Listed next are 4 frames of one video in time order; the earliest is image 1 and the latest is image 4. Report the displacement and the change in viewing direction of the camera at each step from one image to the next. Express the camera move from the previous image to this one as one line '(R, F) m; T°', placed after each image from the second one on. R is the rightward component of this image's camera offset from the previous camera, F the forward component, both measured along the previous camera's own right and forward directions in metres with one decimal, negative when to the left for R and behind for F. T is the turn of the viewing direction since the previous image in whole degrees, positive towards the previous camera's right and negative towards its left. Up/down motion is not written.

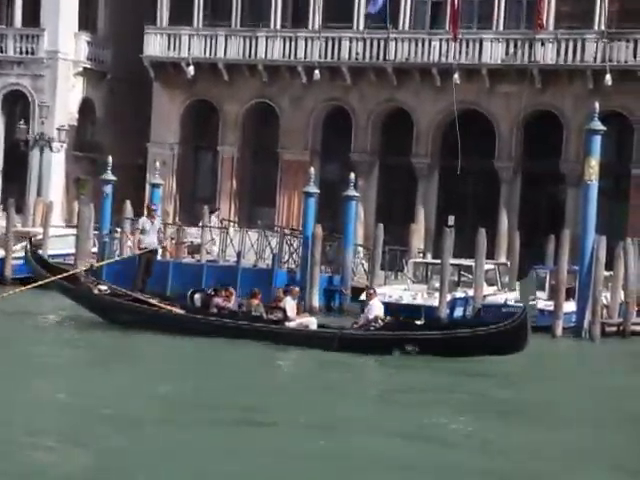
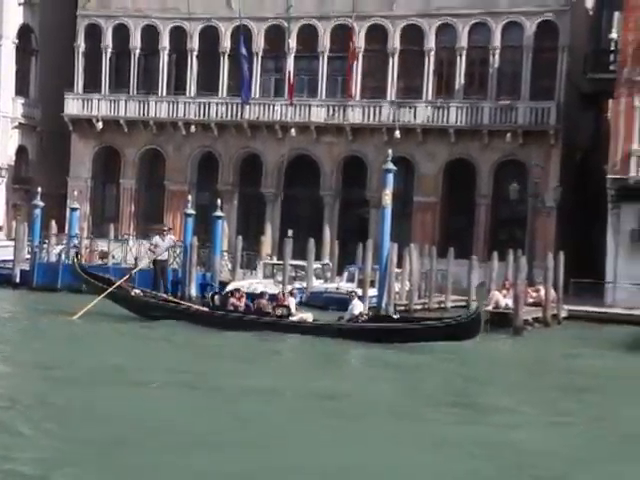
(+0.6, -10.1) m; +6°
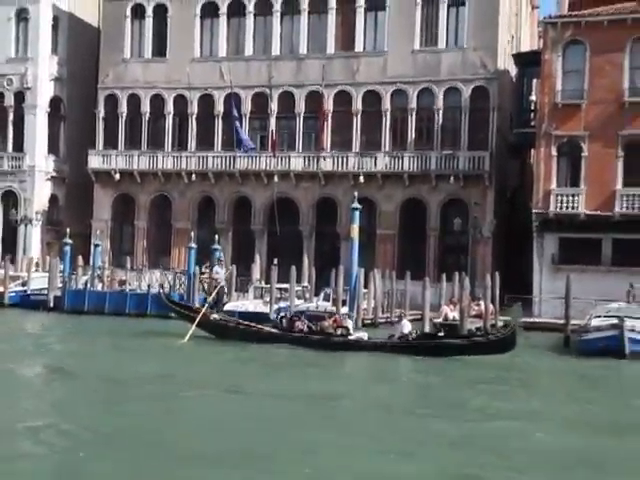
(+0.8, -7.6) m; 0°
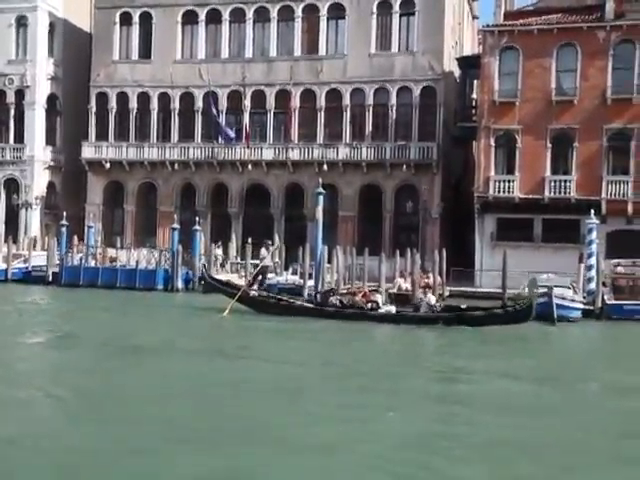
(-0.1, -5.8) m; +2°
